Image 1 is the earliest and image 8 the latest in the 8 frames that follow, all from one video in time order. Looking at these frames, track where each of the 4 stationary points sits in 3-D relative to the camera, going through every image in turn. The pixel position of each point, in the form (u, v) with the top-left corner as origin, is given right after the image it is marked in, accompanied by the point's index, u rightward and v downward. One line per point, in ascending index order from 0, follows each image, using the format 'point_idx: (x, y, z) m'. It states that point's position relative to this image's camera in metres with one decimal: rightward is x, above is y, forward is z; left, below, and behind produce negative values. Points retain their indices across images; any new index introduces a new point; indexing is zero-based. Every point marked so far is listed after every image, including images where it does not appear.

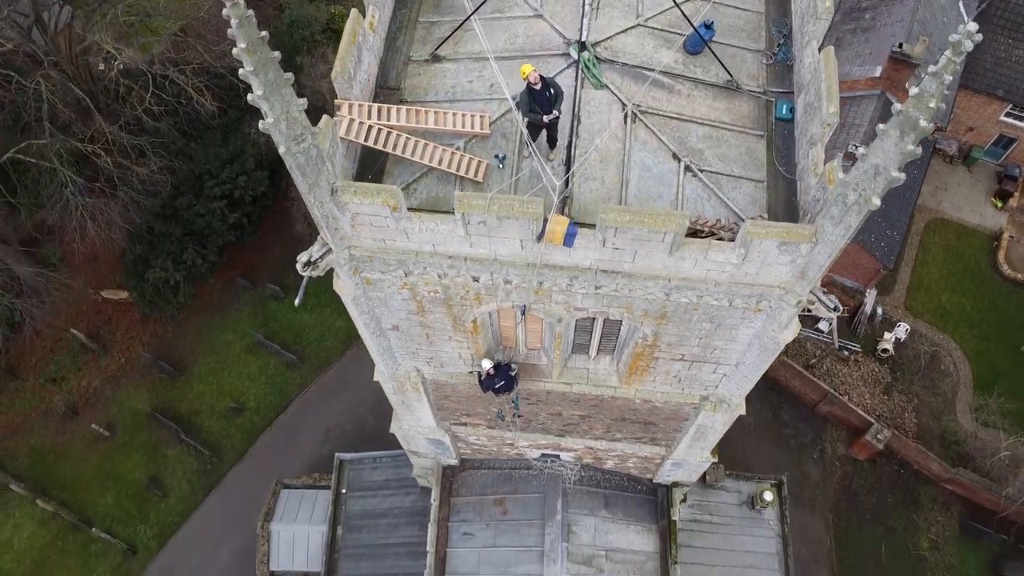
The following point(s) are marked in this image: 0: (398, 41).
0: (-1.4, +2.9, +9.5) m
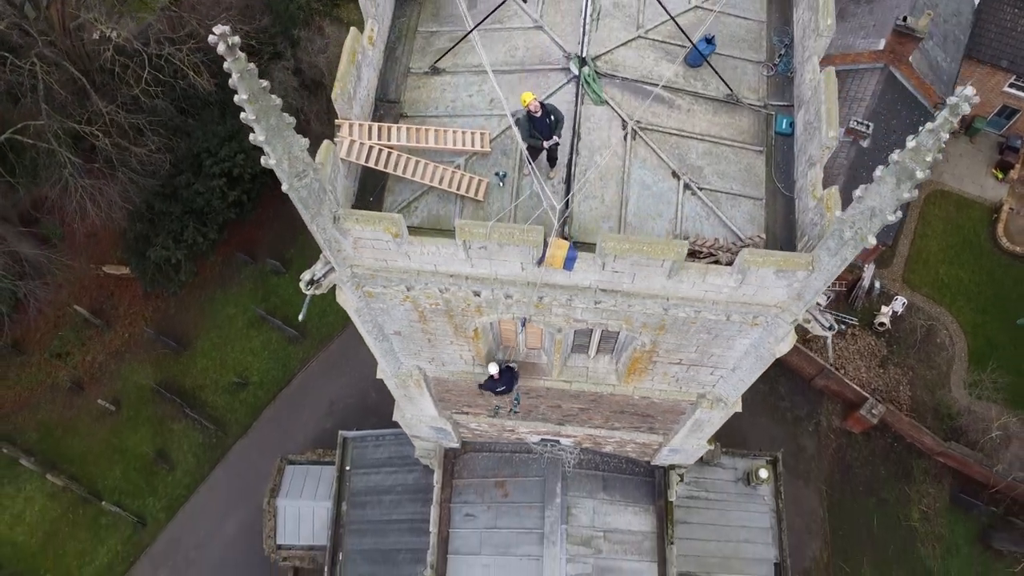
0: (-1.4, +2.8, +9.5) m
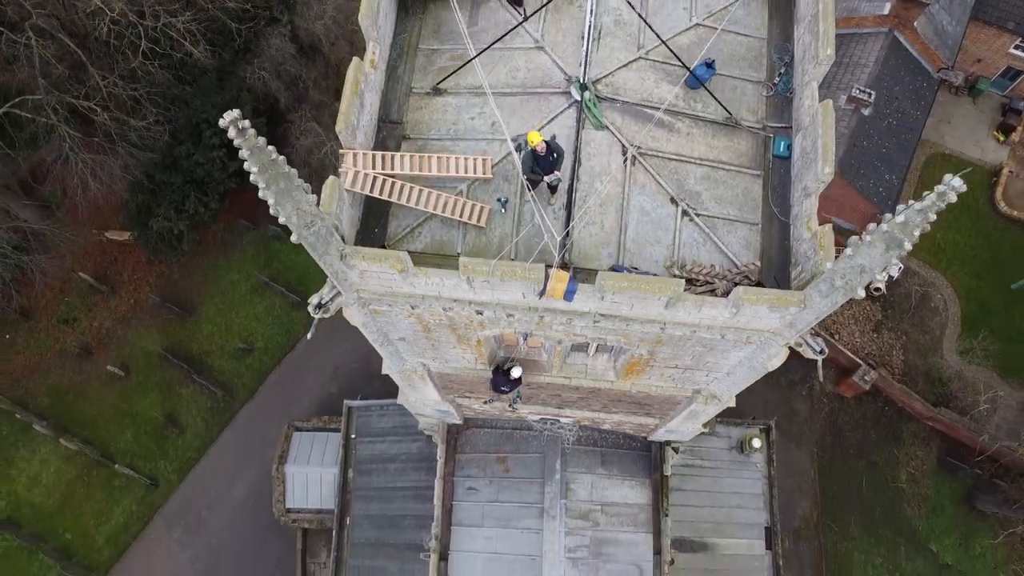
0: (-1.3, +2.6, +9.5) m
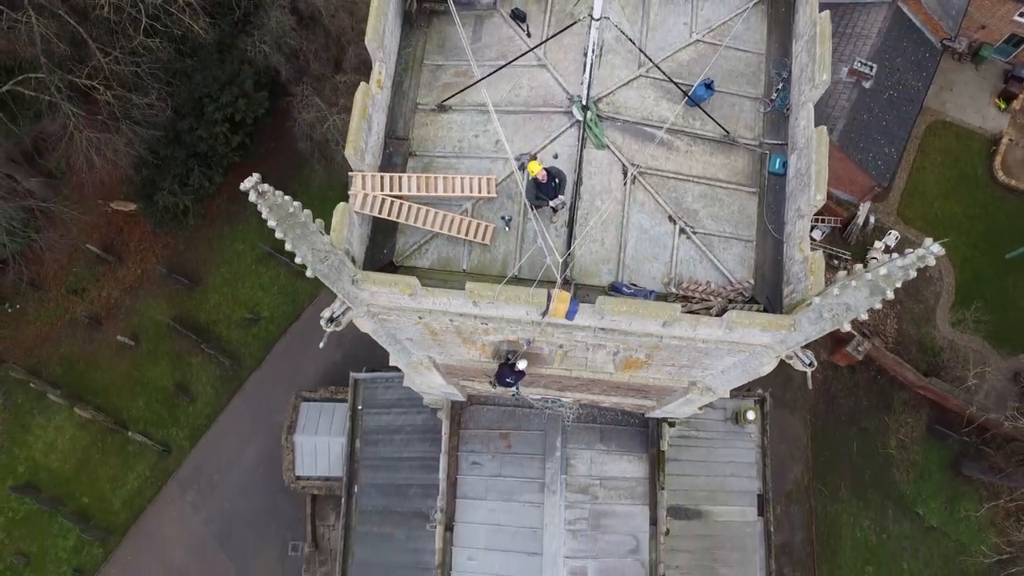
0: (-1.3, +2.5, +9.7) m
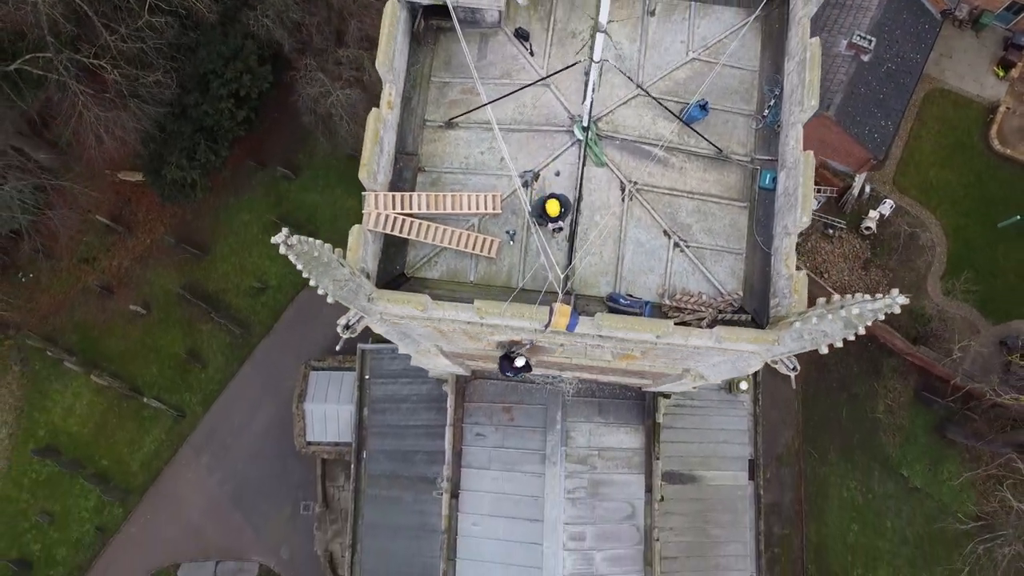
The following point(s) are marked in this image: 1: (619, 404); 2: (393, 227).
0: (-1.3, +2.4, +10.2) m
1: (+2.4, -2.6, +18.2) m
2: (-1.4, +0.7, +9.4) m
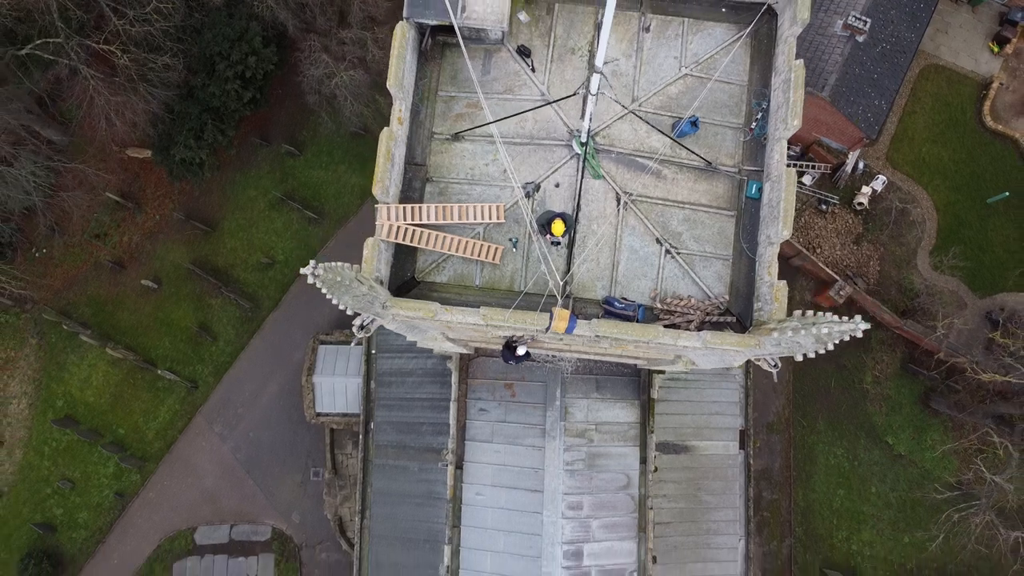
0: (-1.2, +2.3, +10.8) m
1: (+2.5, -2.2, +19.1) m
2: (-1.4, +0.7, +10.1) m
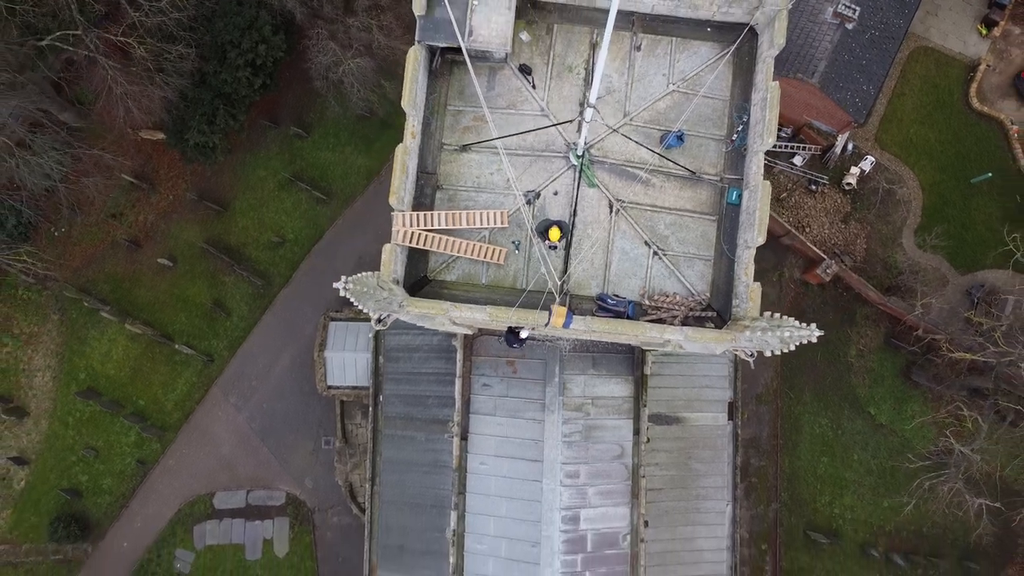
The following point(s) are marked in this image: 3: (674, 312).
0: (-1.2, +2.4, +11.8) m
1: (+2.5, -1.8, +20.3) m
2: (-1.3, +0.7, +11.2) m
3: (+2.3, -0.3, +11.4) m
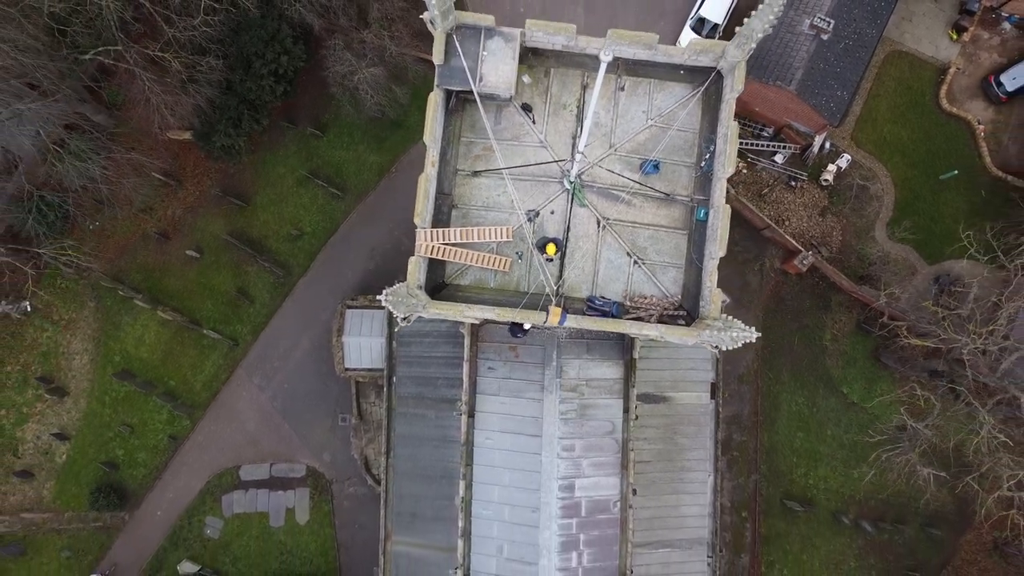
0: (-1.1, +2.3, +14.0) m
1: (+2.6, -1.6, +22.6) m
2: (-1.3, +0.6, +13.5) m
3: (+2.4, -0.4, +13.6) m
